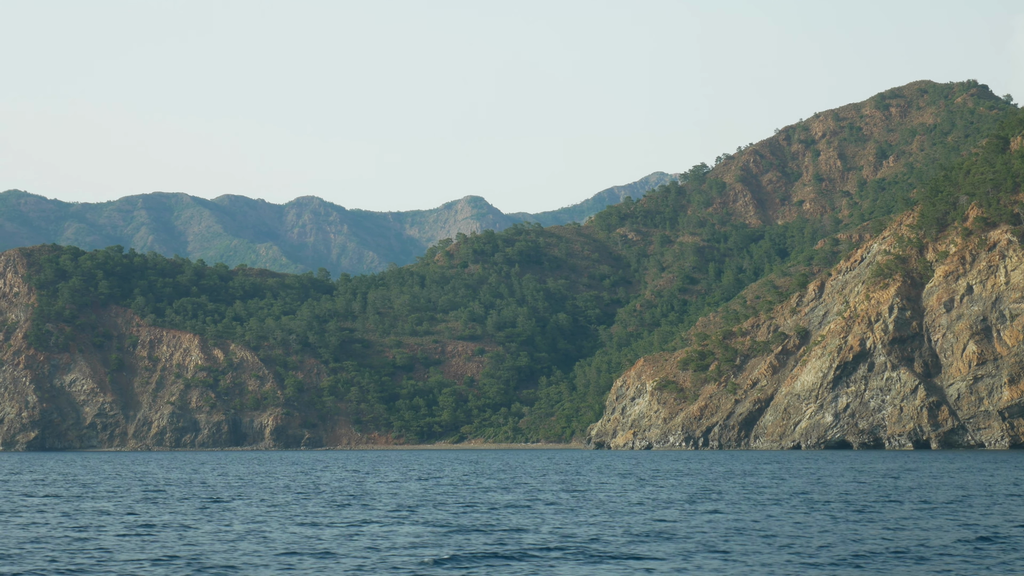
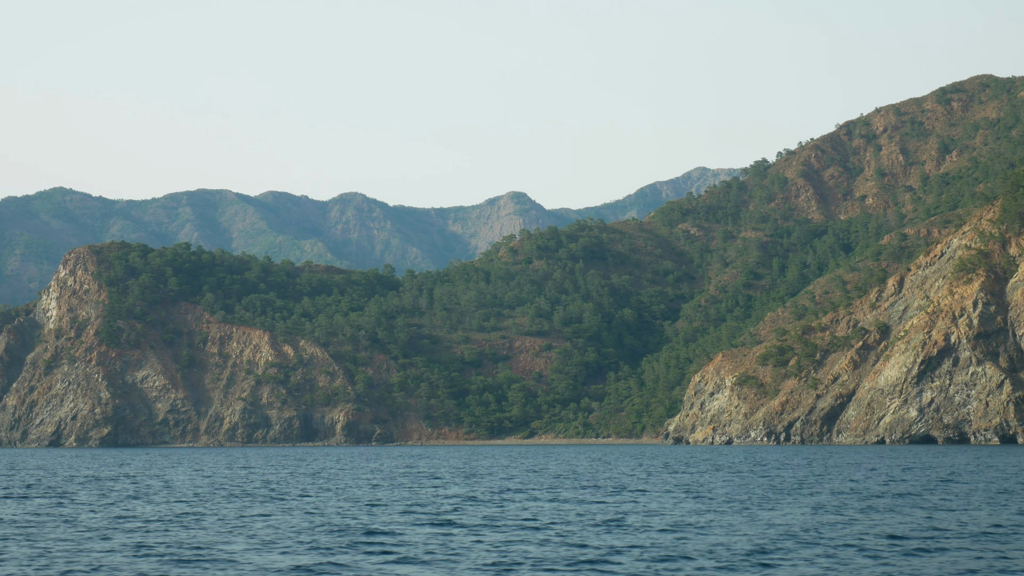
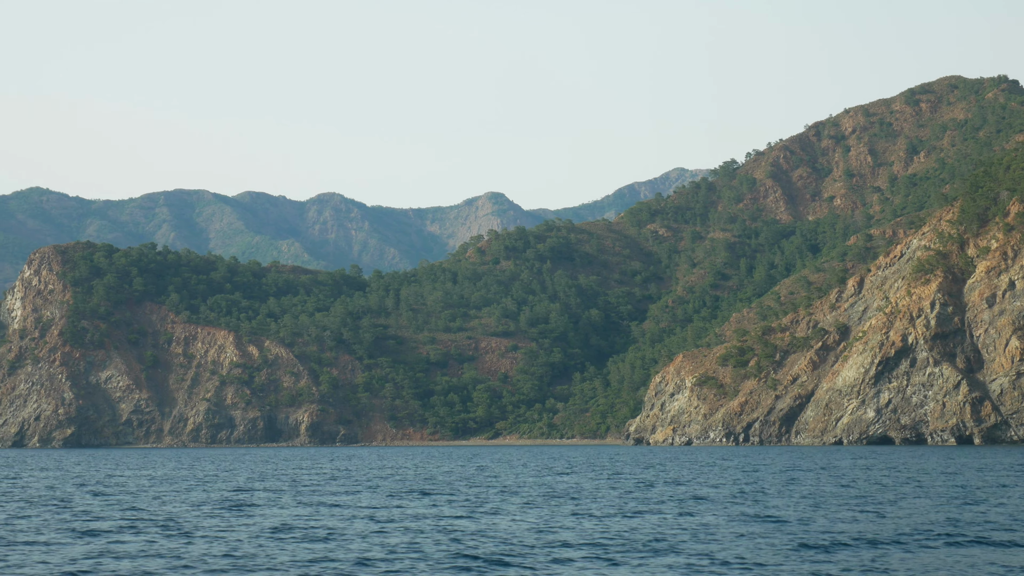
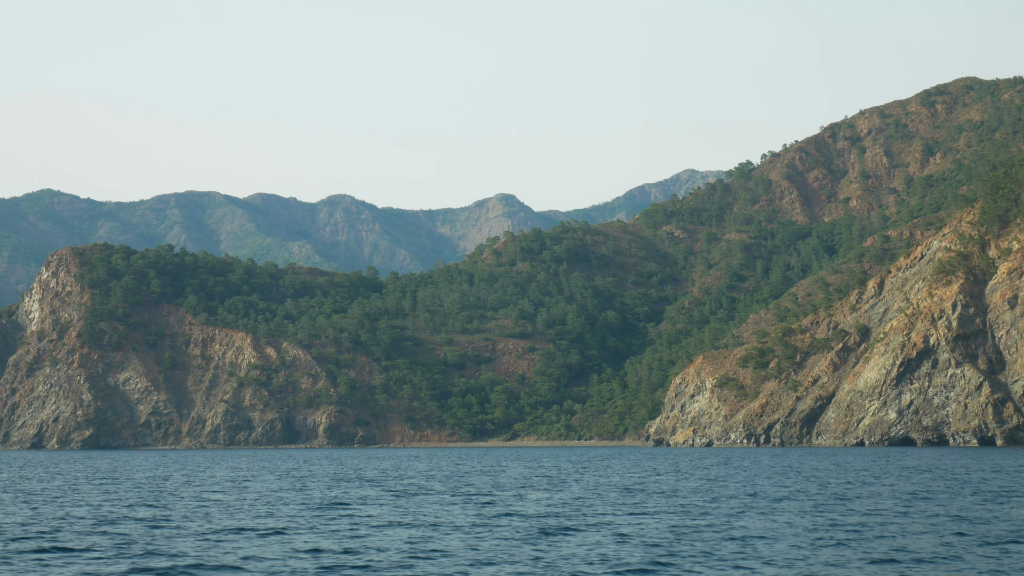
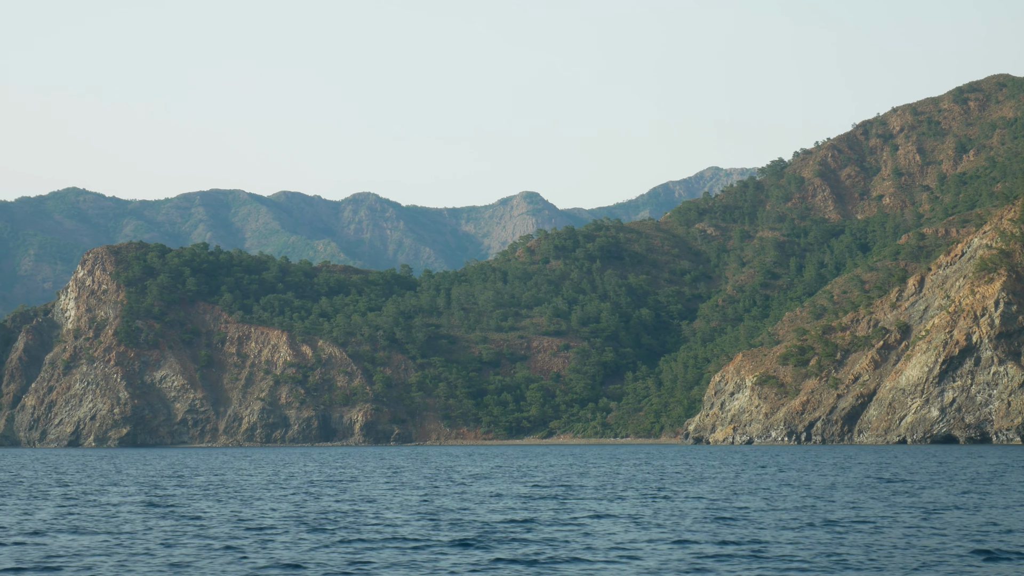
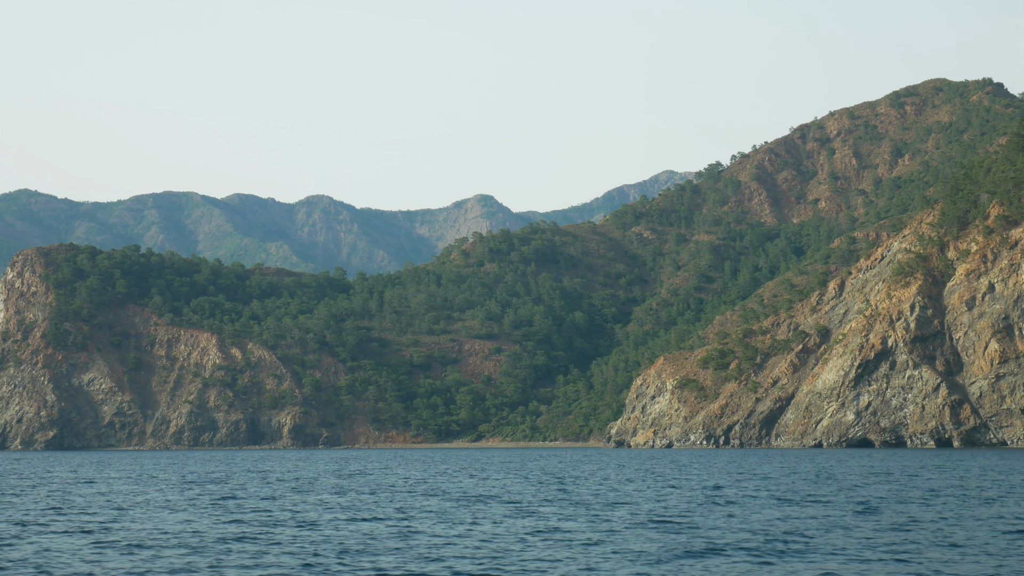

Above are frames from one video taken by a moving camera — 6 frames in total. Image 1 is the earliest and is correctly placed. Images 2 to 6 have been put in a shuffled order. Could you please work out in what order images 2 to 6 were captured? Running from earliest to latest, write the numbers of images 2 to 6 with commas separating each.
6, 3, 4, 2, 5
